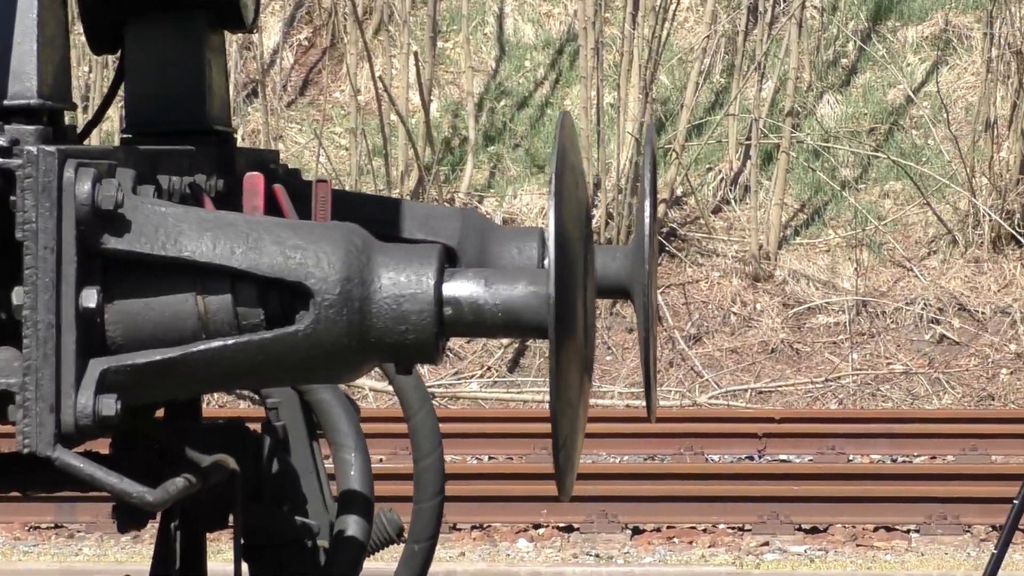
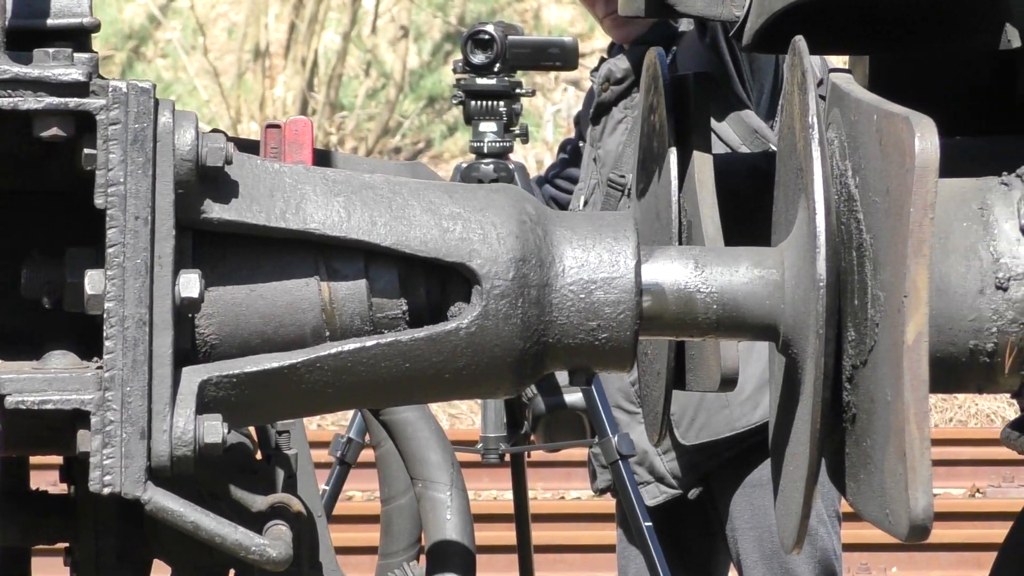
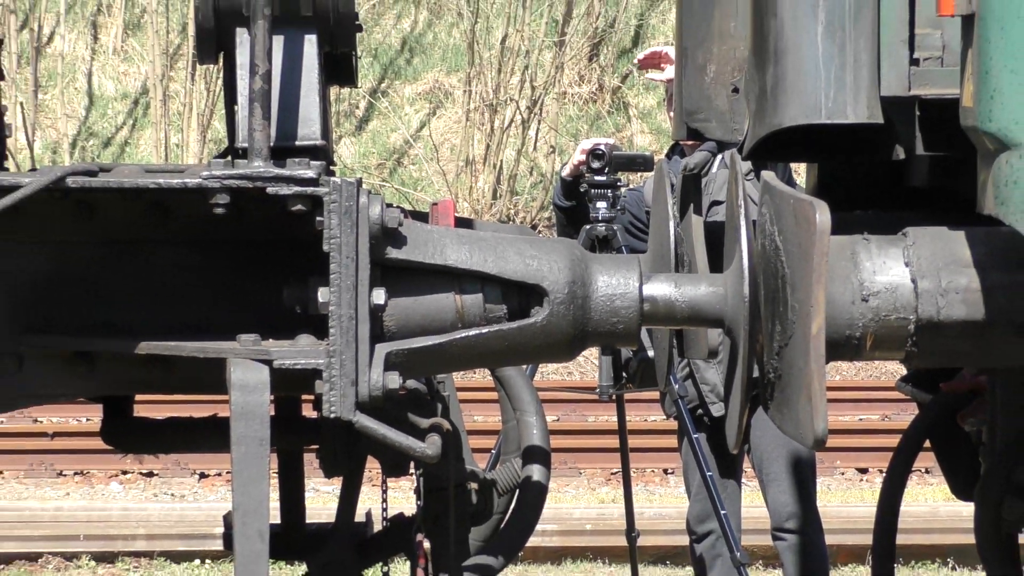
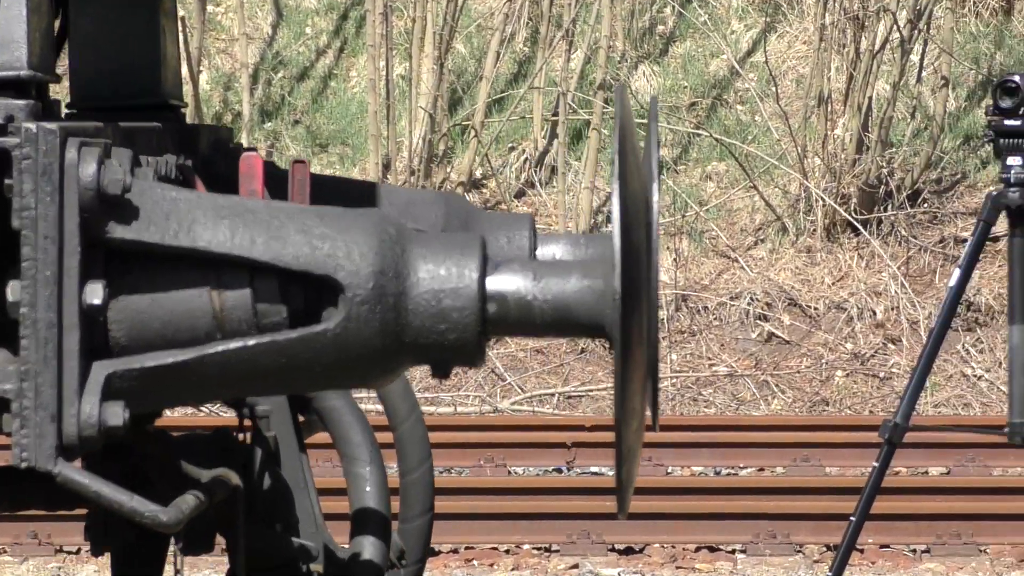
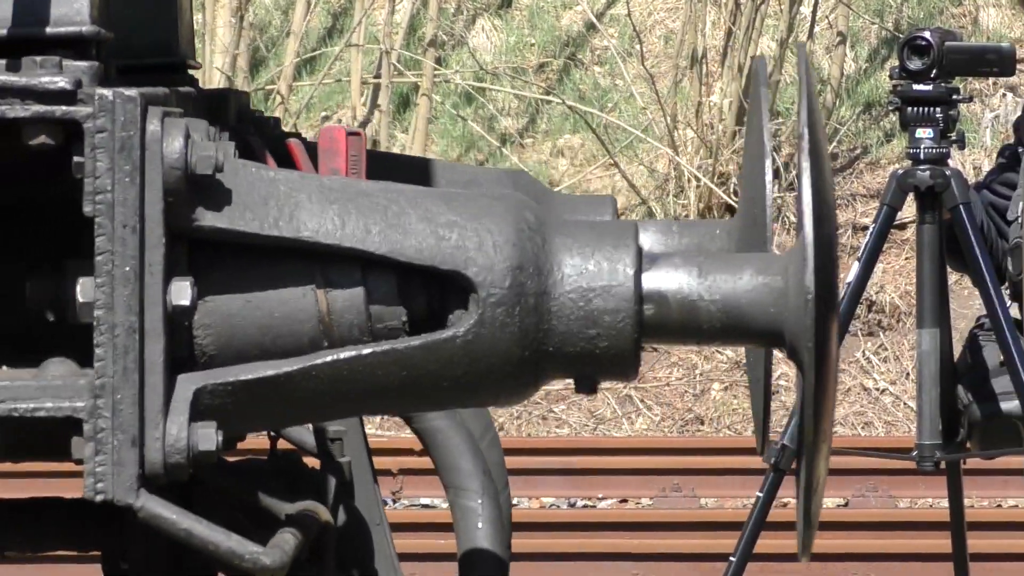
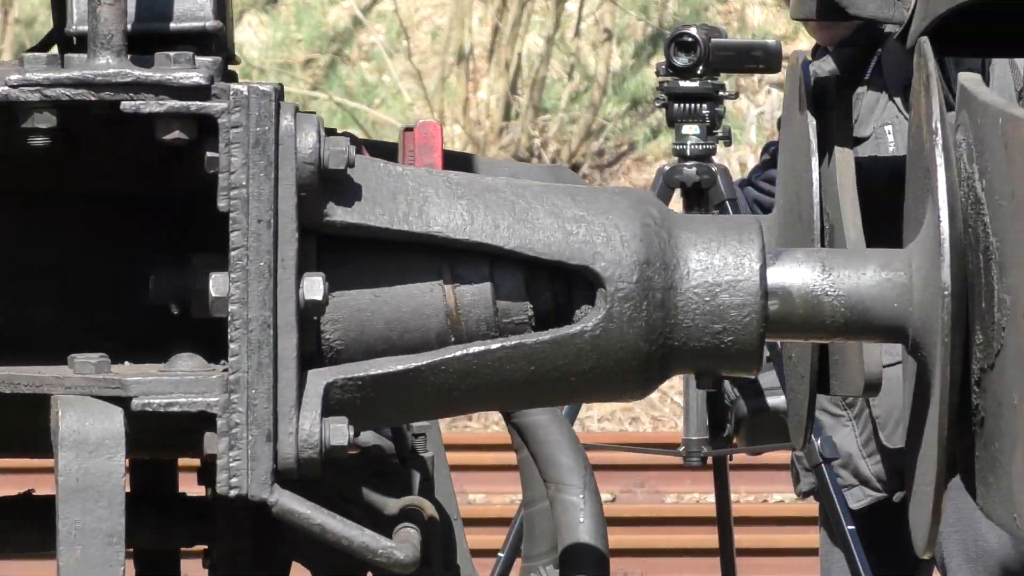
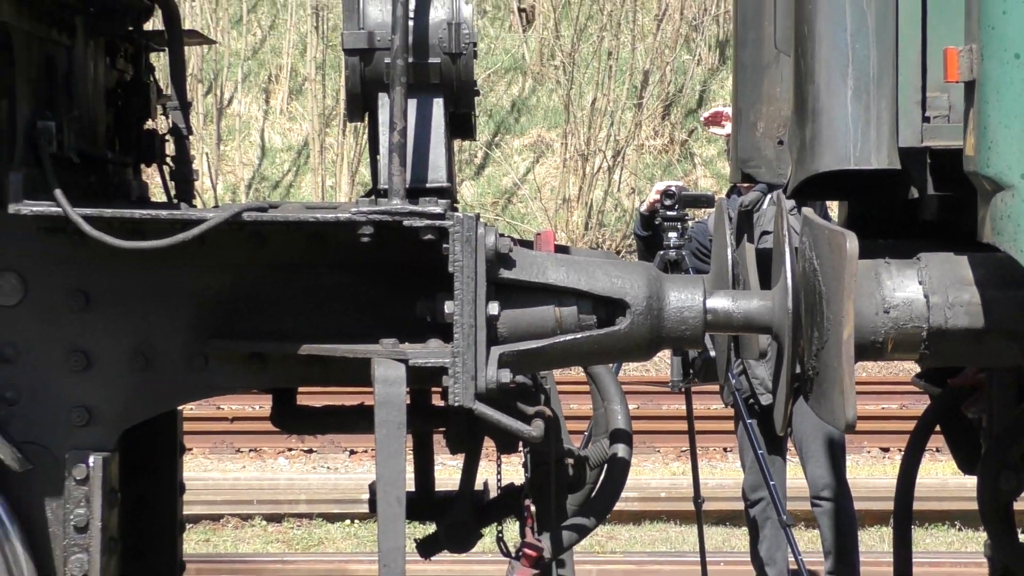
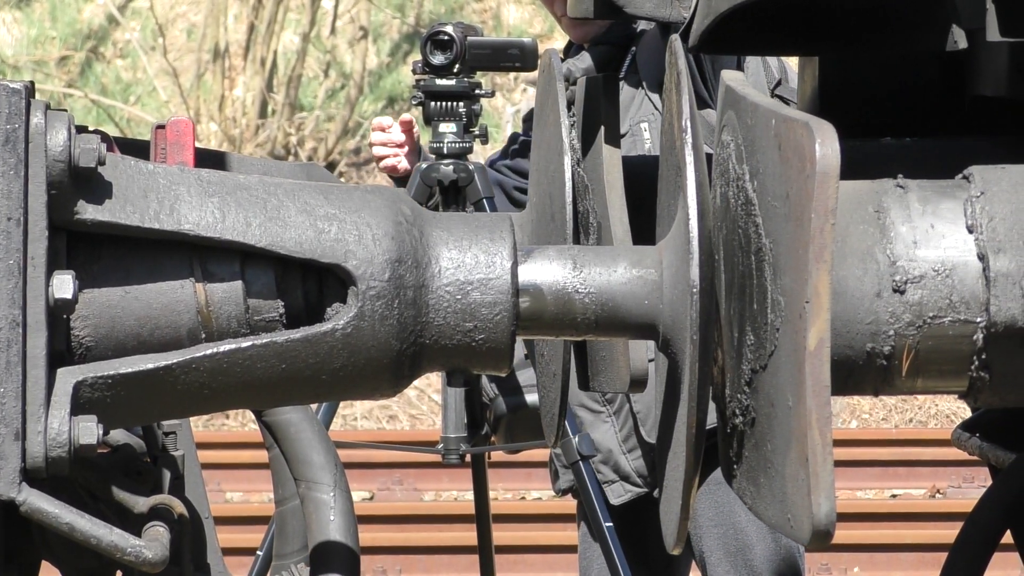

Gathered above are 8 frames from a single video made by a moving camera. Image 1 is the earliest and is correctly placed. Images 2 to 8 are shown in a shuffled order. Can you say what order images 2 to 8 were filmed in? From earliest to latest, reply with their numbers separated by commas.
4, 5, 6, 2, 8, 3, 7
